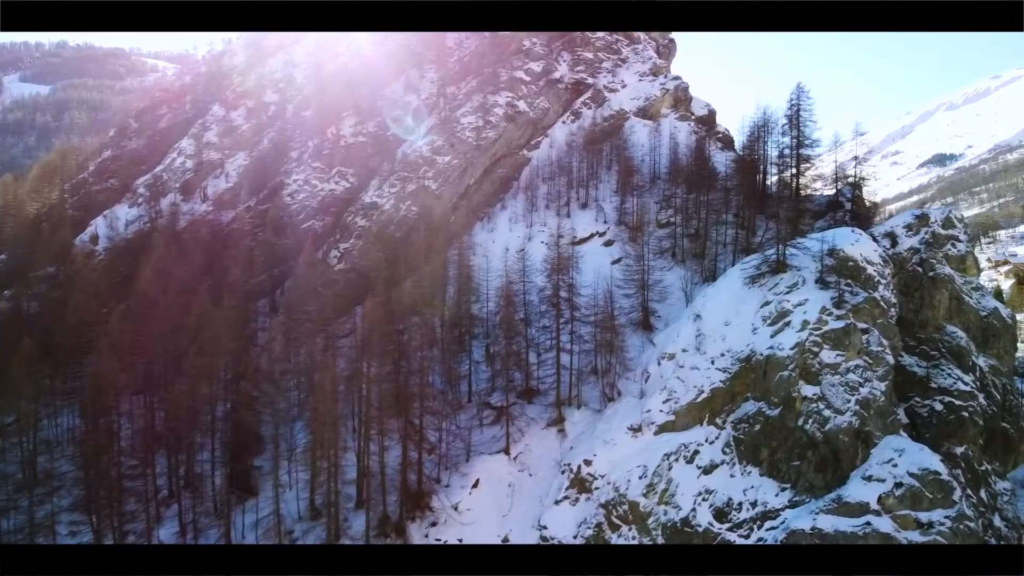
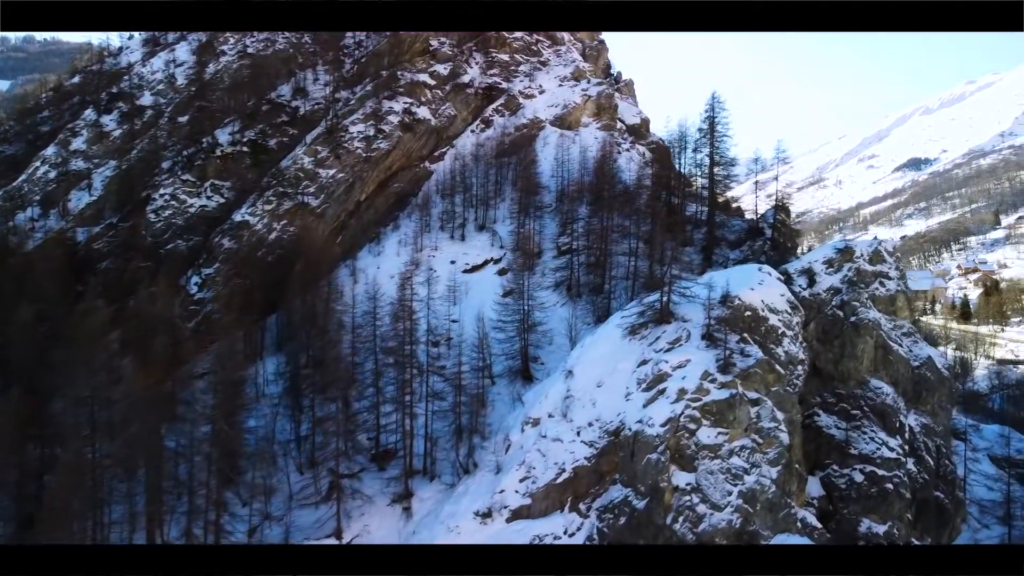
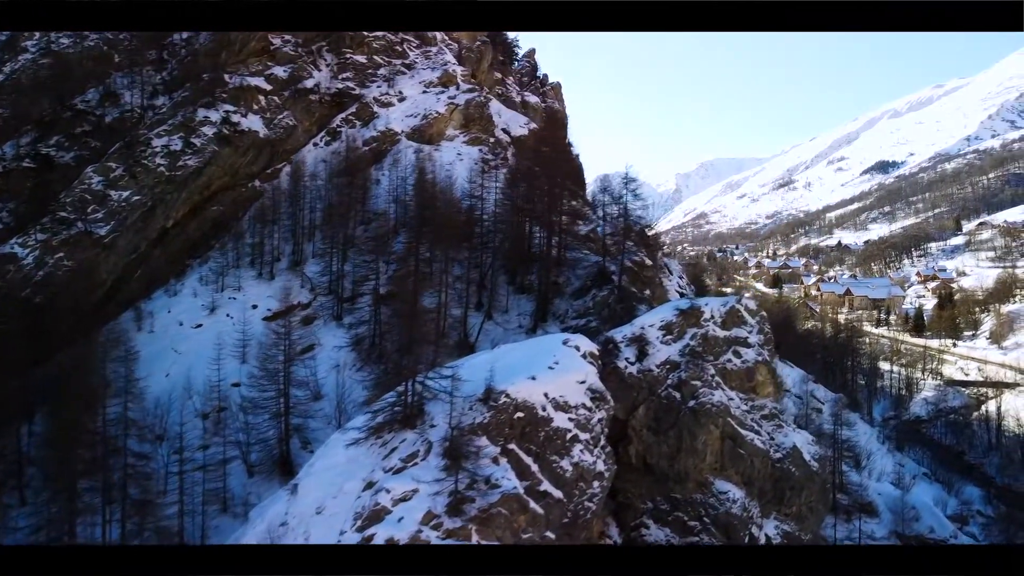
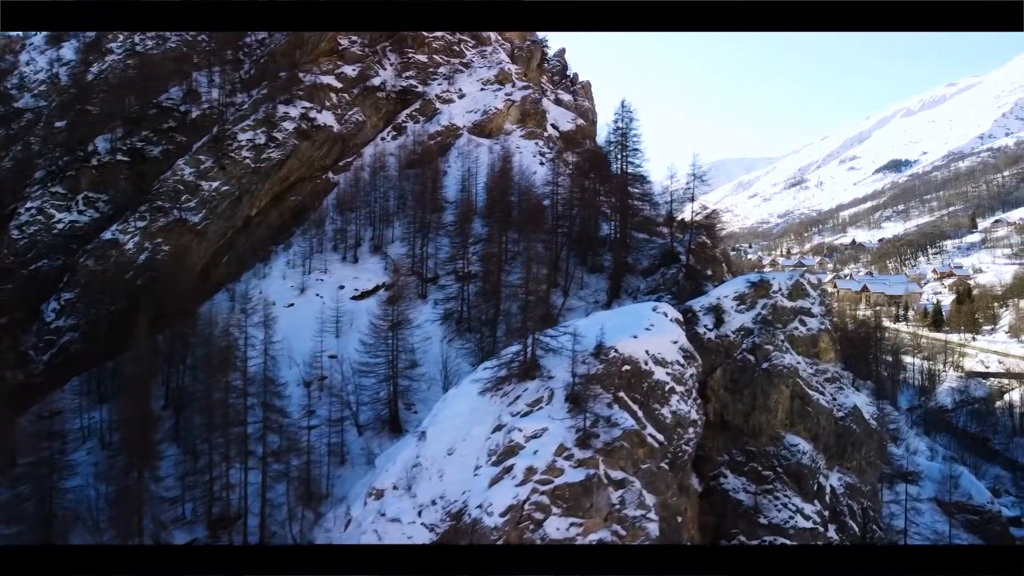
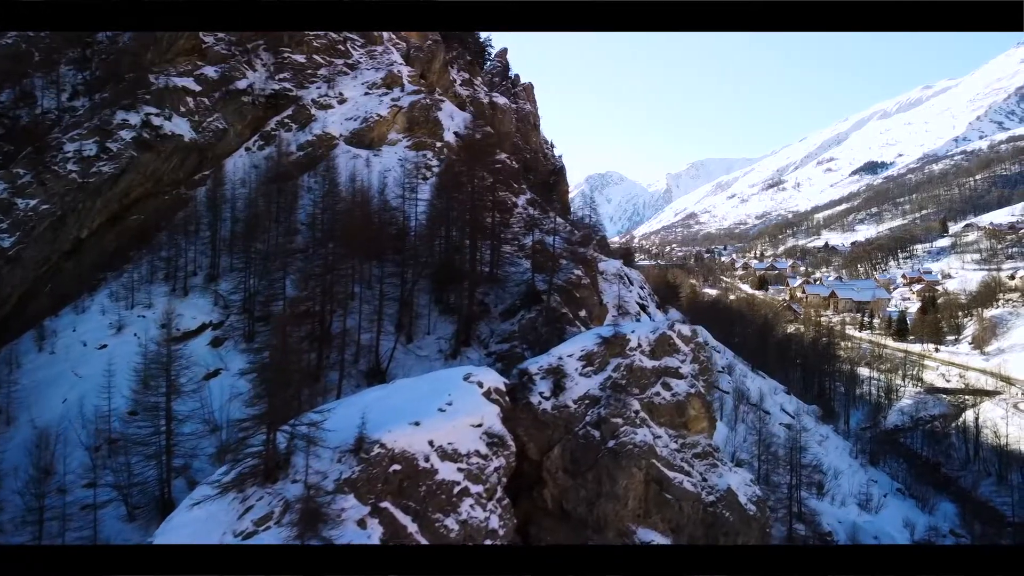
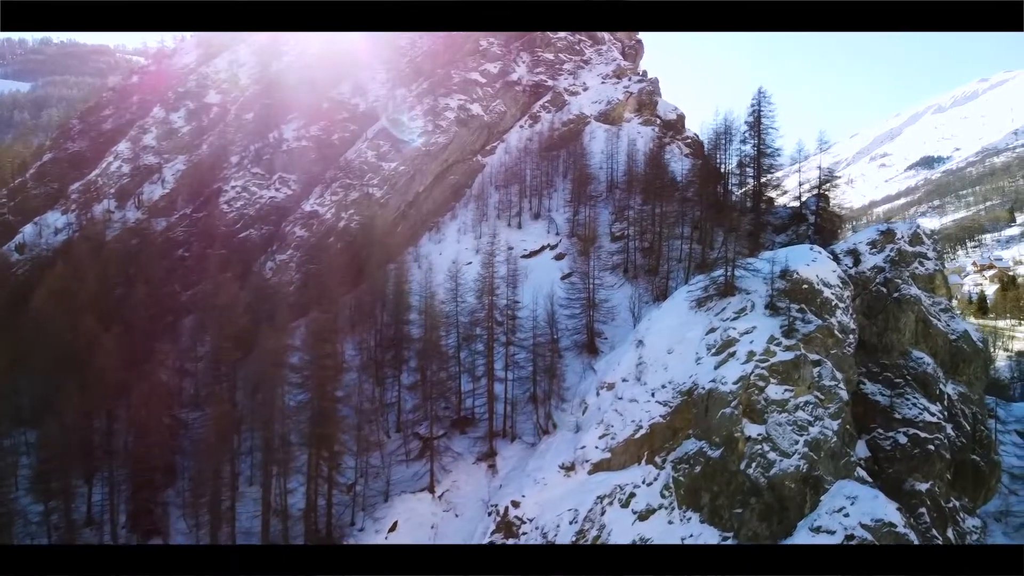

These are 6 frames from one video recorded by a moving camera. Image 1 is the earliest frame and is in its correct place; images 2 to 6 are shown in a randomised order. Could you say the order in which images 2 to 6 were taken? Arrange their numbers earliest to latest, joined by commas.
6, 2, 4, 3, 5
